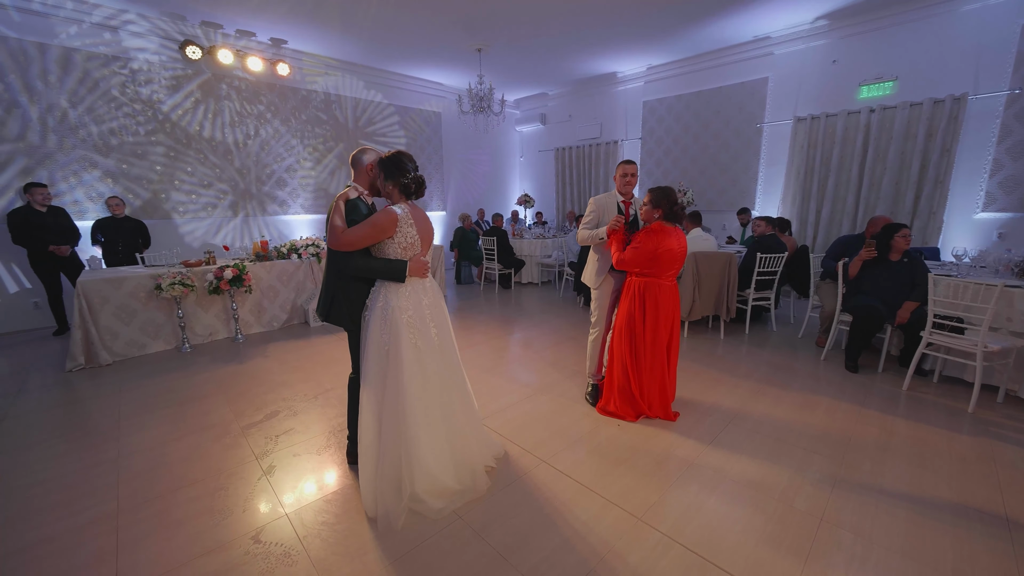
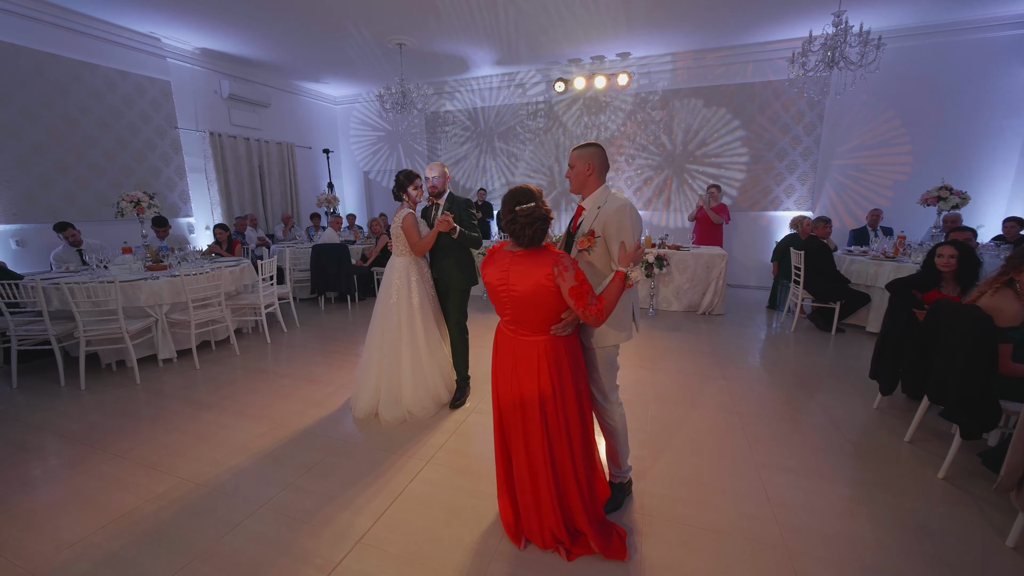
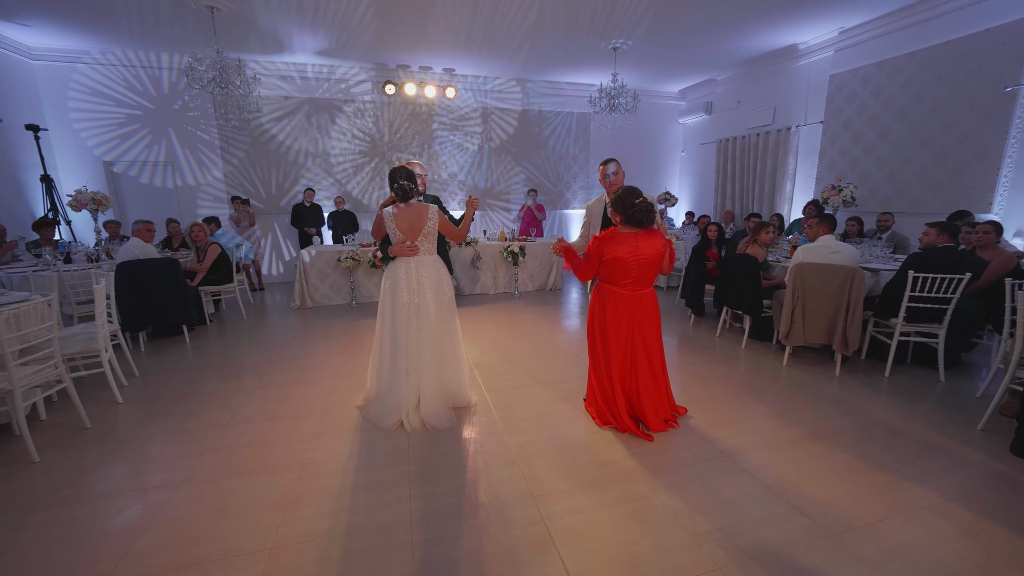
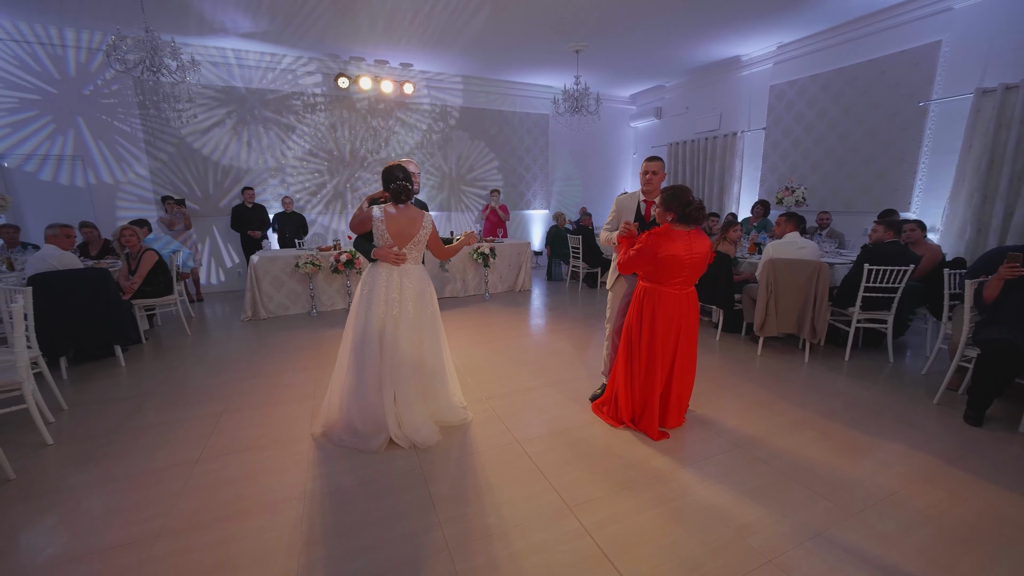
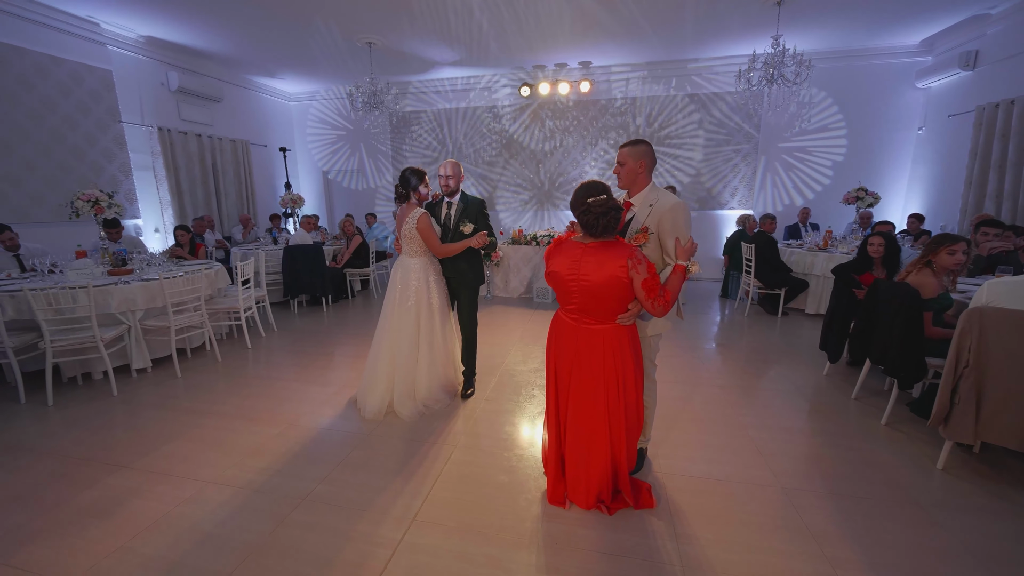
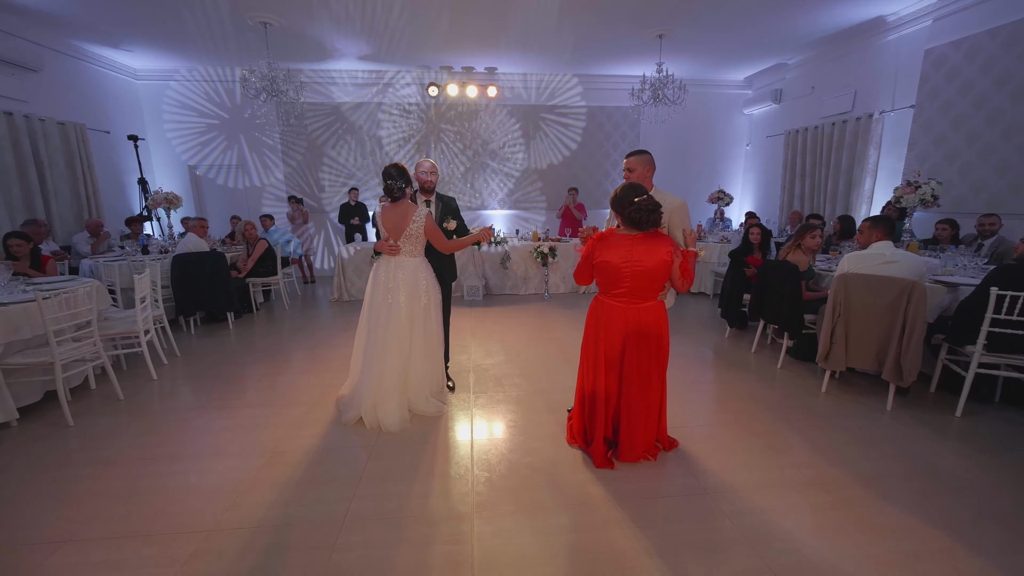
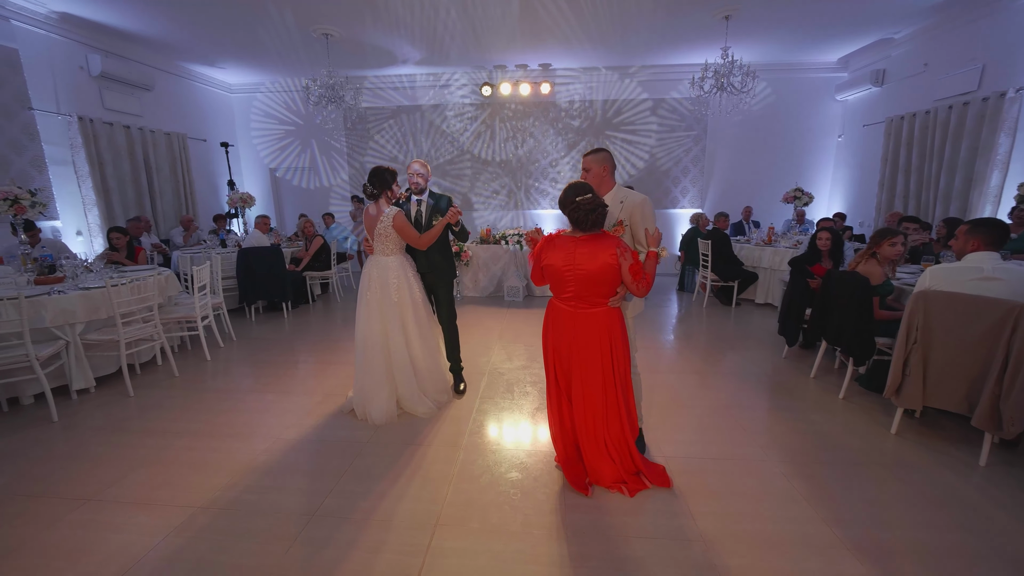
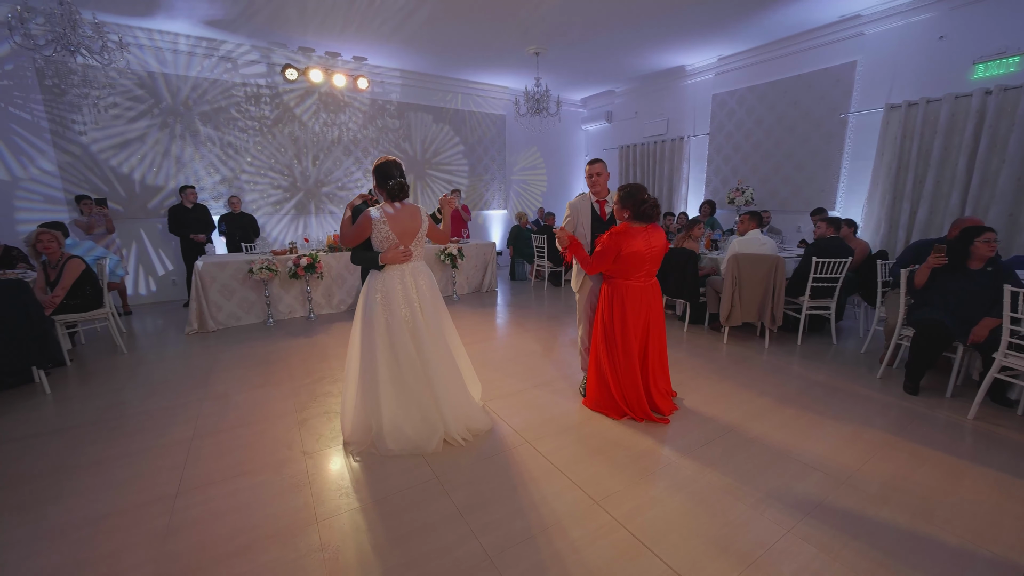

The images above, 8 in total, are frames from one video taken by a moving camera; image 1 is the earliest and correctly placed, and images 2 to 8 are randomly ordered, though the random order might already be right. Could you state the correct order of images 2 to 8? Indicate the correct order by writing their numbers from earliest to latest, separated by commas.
8, 4, 3, 6, 7, 5, 2
